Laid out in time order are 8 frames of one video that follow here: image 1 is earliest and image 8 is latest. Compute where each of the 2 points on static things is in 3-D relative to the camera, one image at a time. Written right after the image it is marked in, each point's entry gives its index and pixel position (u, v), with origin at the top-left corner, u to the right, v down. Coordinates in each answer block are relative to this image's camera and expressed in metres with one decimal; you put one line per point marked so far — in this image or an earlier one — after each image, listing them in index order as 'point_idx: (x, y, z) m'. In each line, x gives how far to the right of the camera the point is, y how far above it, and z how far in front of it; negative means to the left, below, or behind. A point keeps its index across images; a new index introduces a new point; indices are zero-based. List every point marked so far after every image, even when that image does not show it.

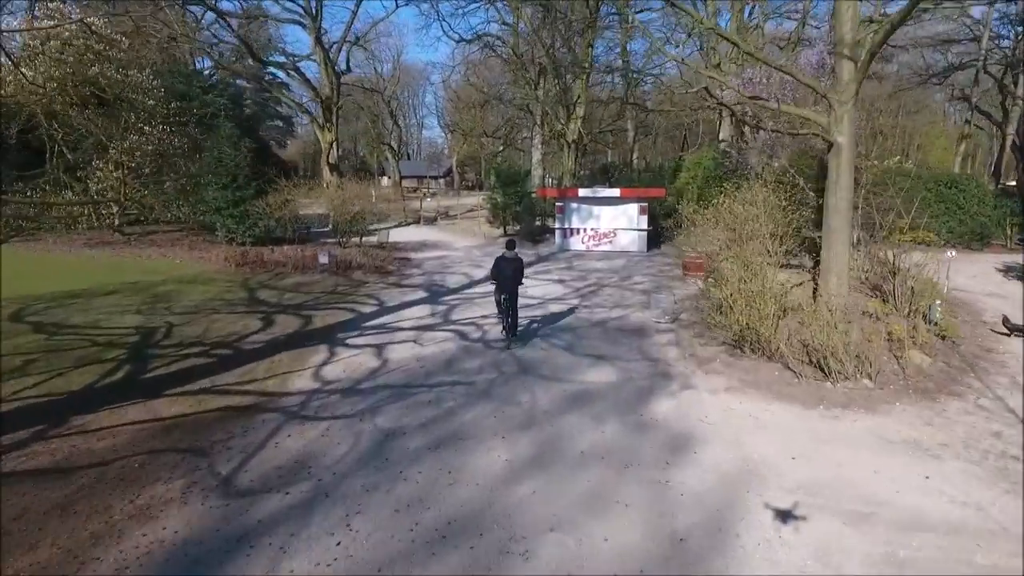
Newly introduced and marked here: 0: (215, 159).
0: (-9.3, +4.0, +19.7) m
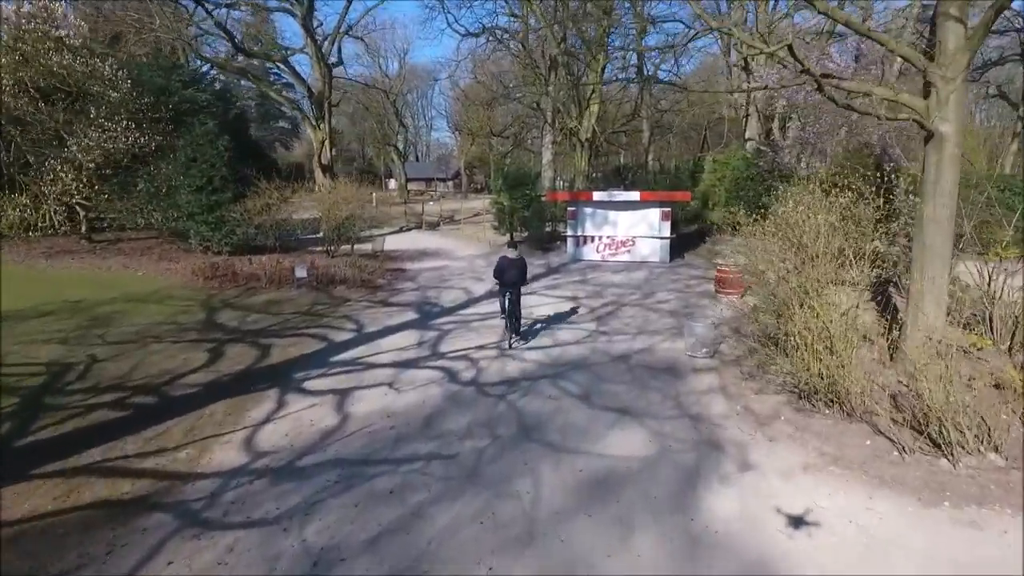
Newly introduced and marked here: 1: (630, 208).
0: (-9.1, +3.6, +17.8) m
1: (+3.5, +2.4, +18.7) m
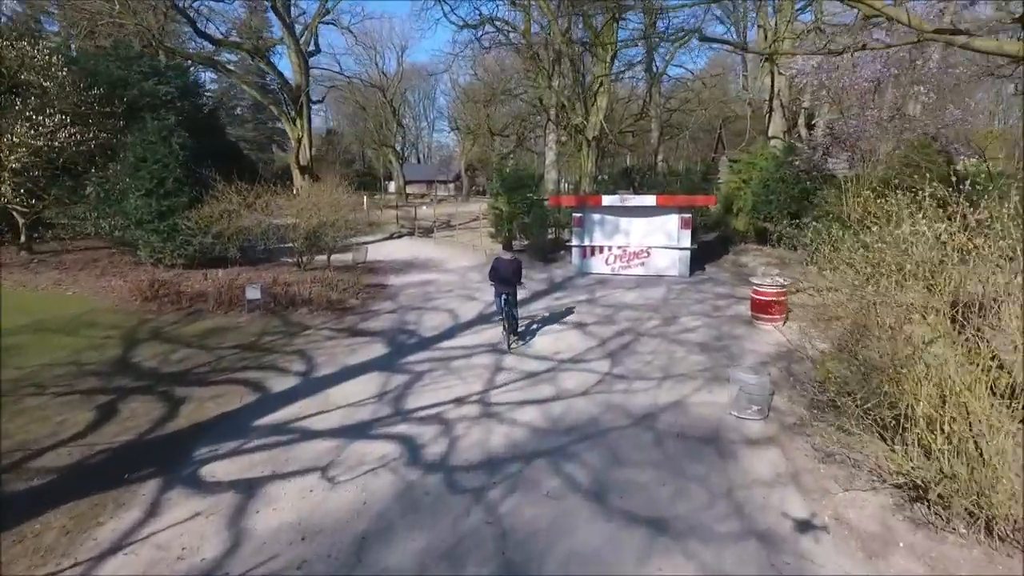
0: (-9.2, +3.2, +15.5) m
1: (+3.4, +1.9, +16.3) m
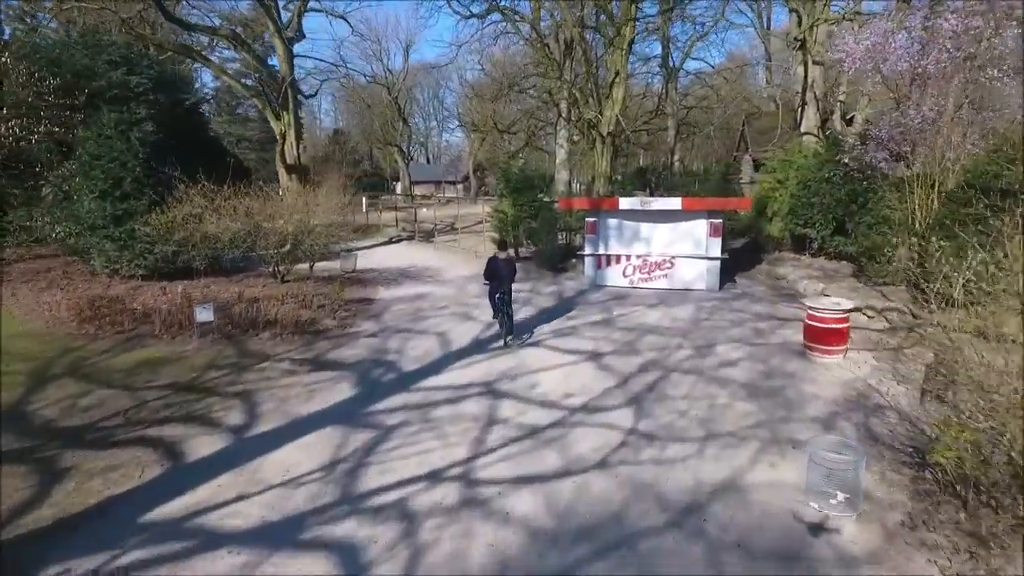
0: (-9.1, +2.9, +13.6) m
1: (+3.5, +1.6, +14.3) m
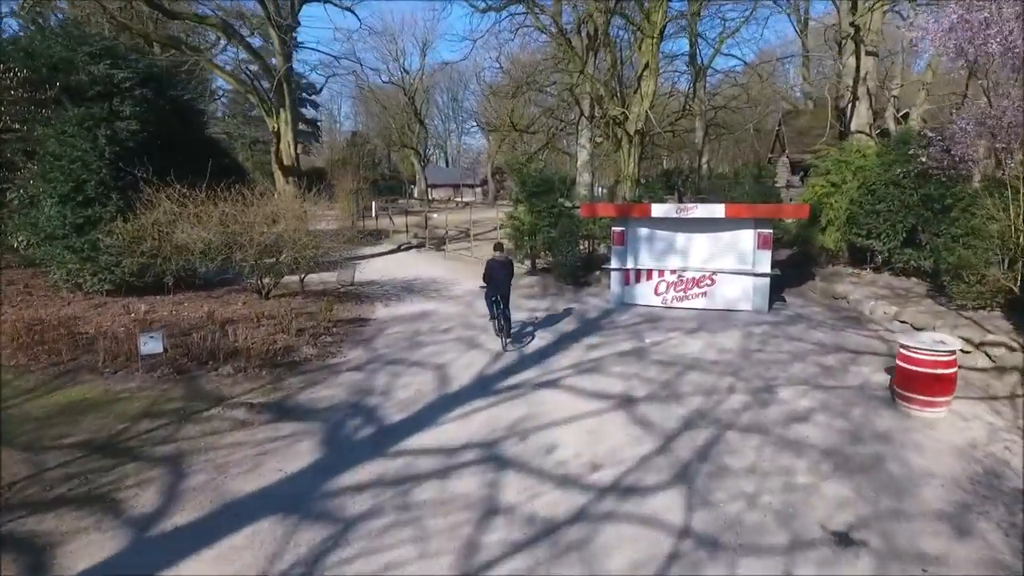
0: (-8.8, +2.5, +12.1) m
1: (+3.8, +1.2, +12.3) m
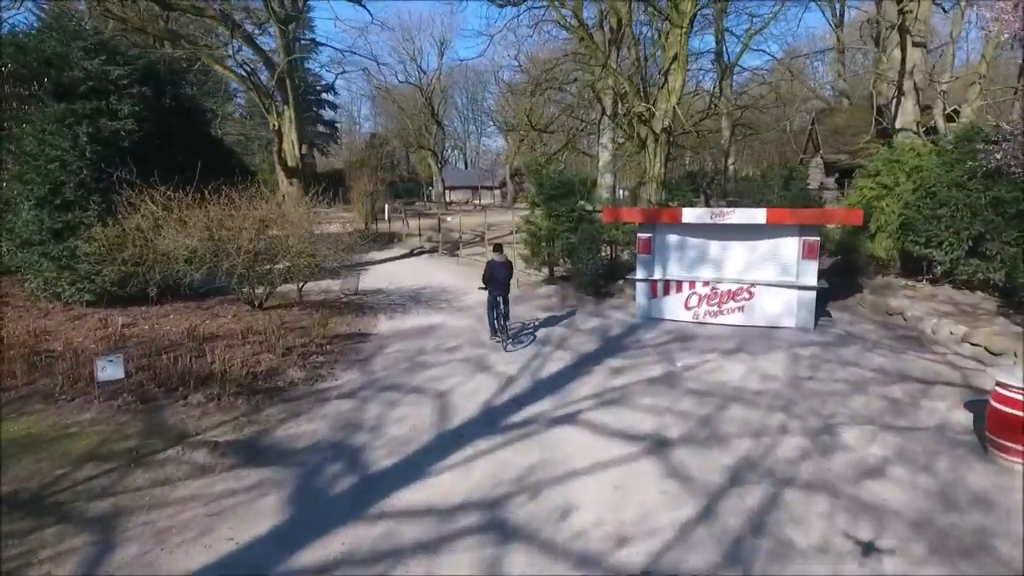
0: (-8.6, +2.4, +11.2) m
1: (+4.0, +0.9, +11.0) m
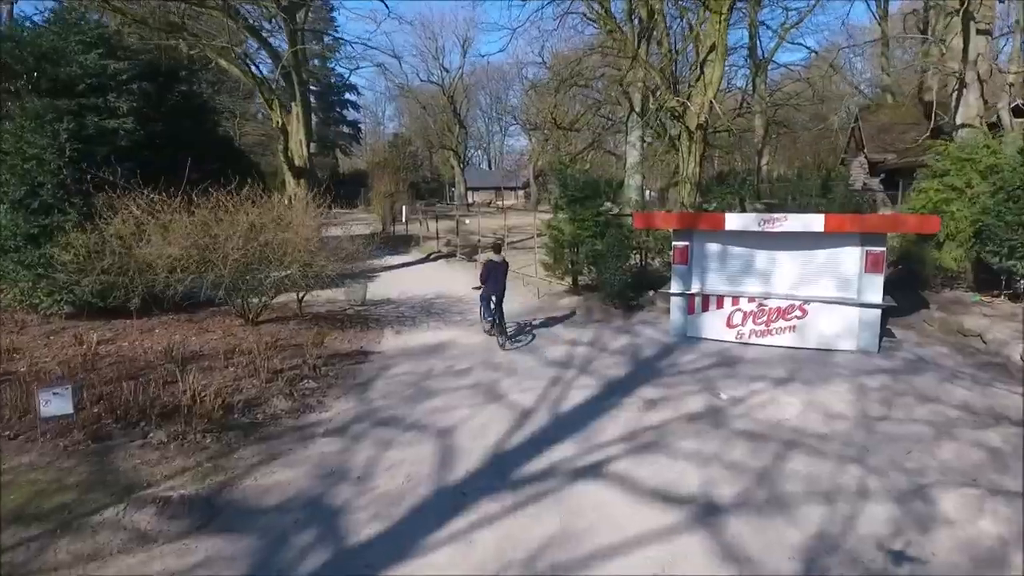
0: (-8.2, +2.2, +10.3) m
1: (+4.3, +0.7, +9.6) m
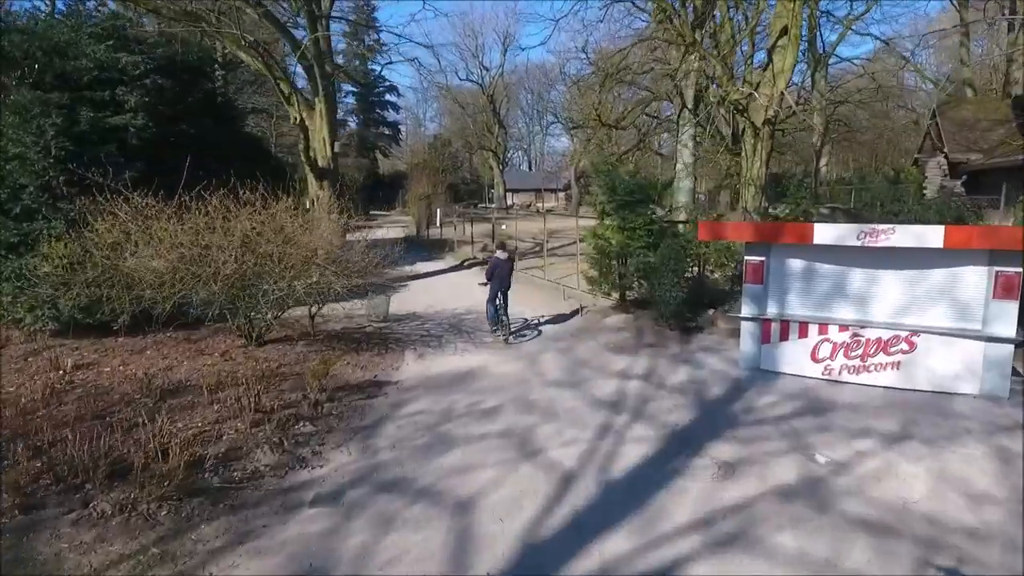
0: (-7.7, +2.0, +9.2) m
1: (+4.8, +0.3, +7.8) m
